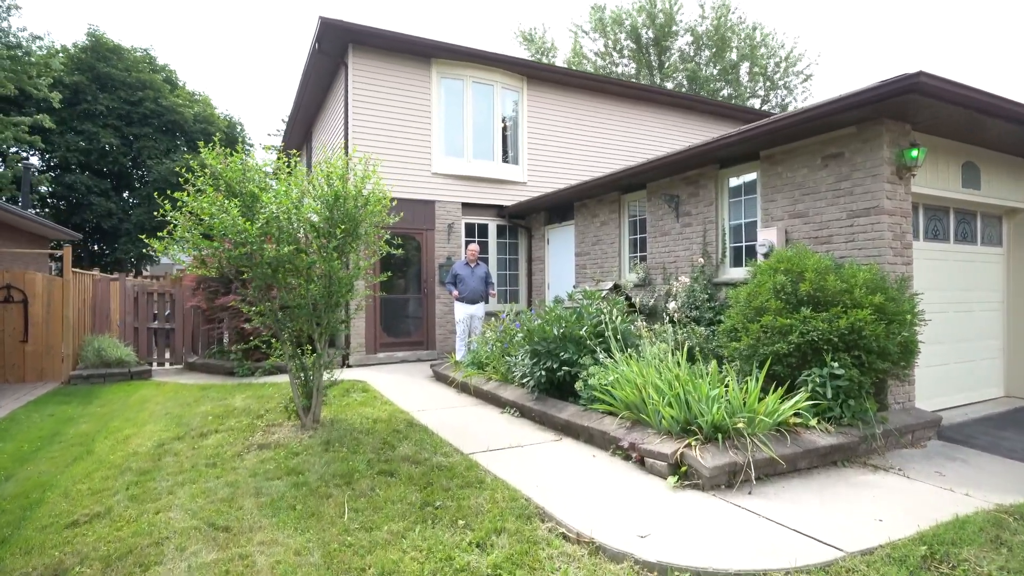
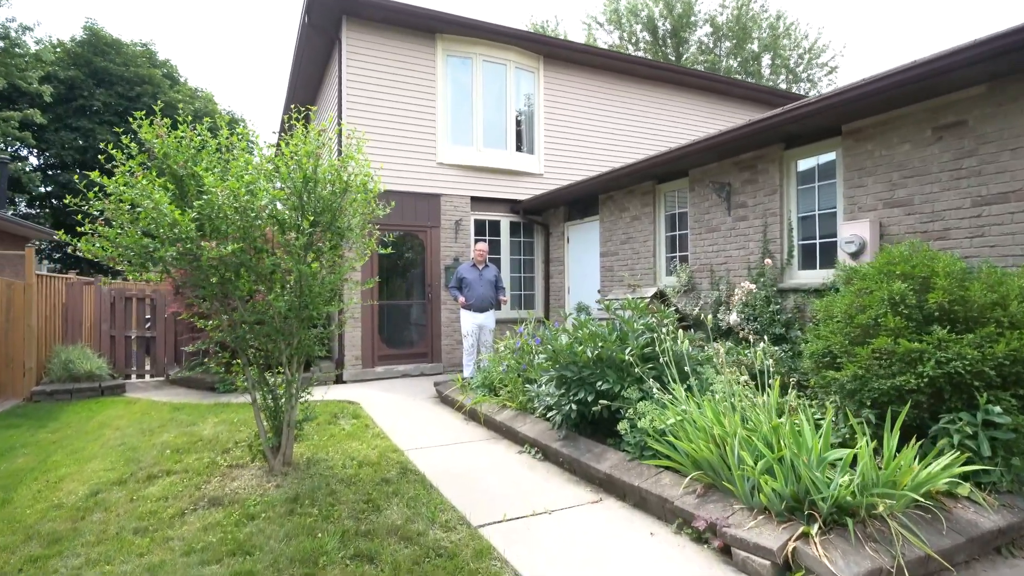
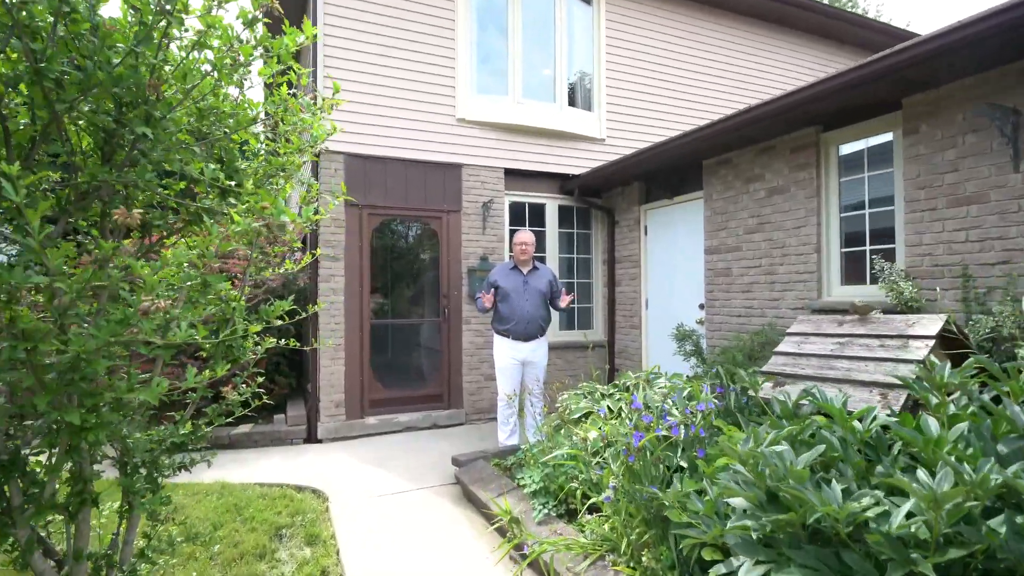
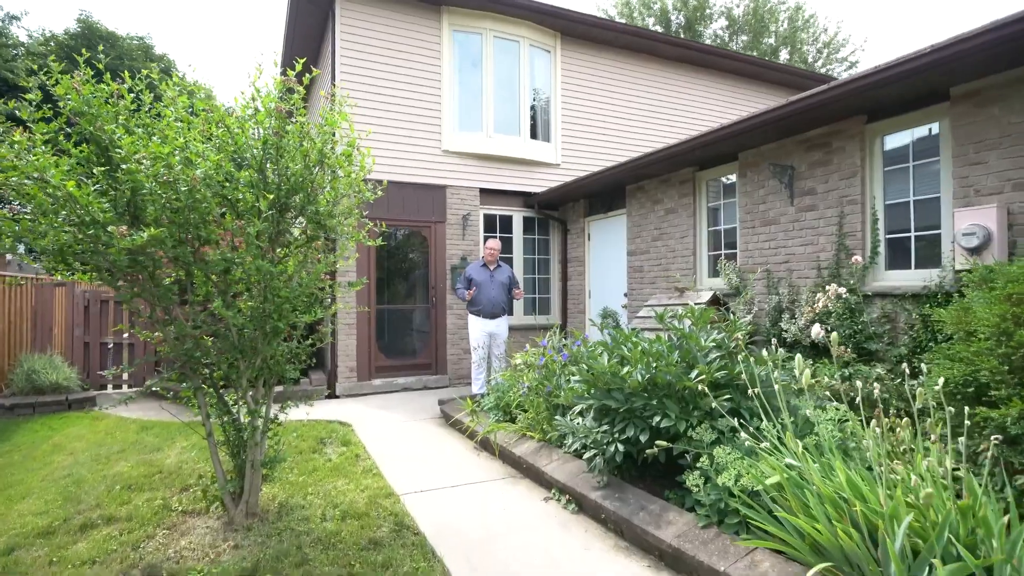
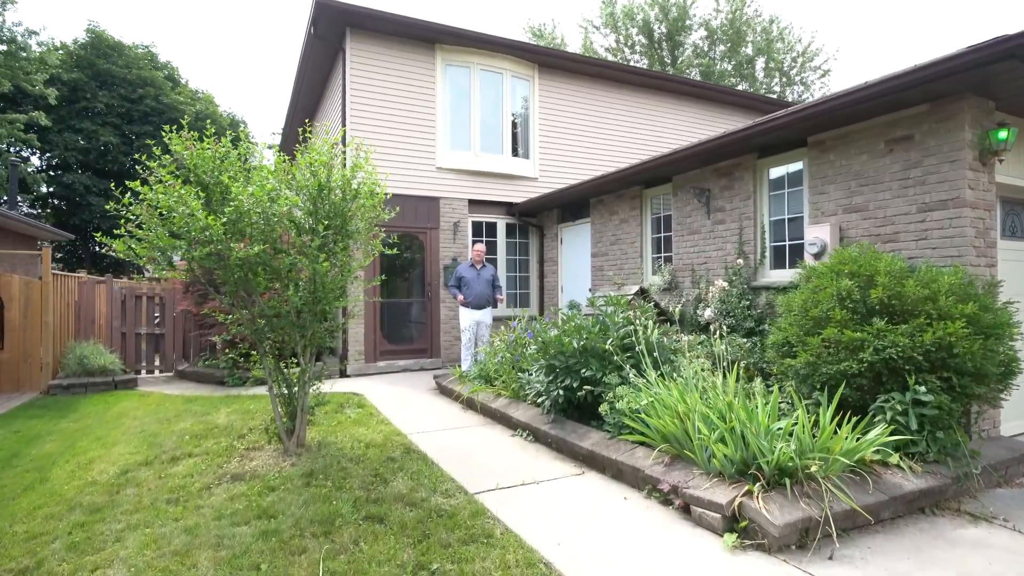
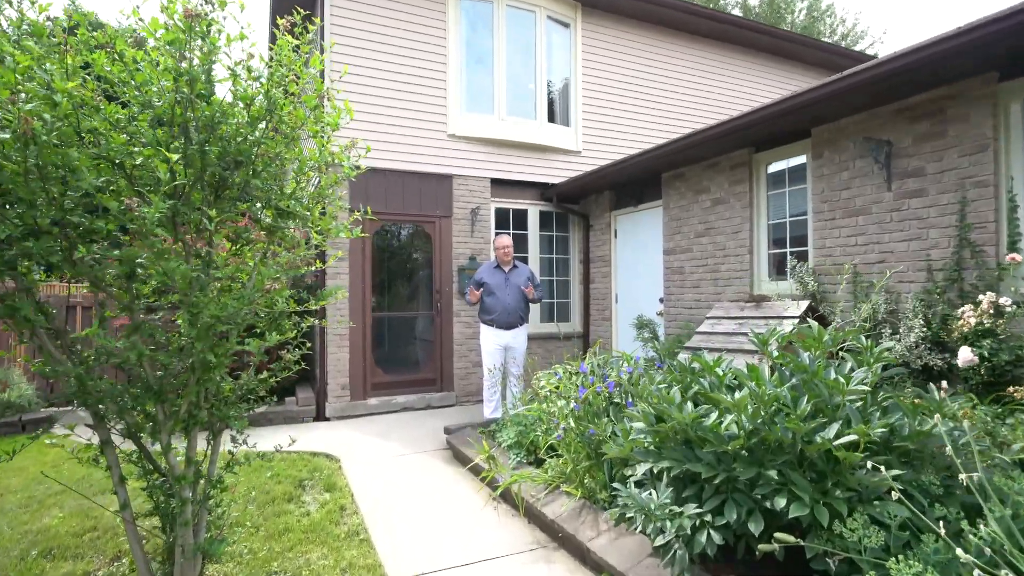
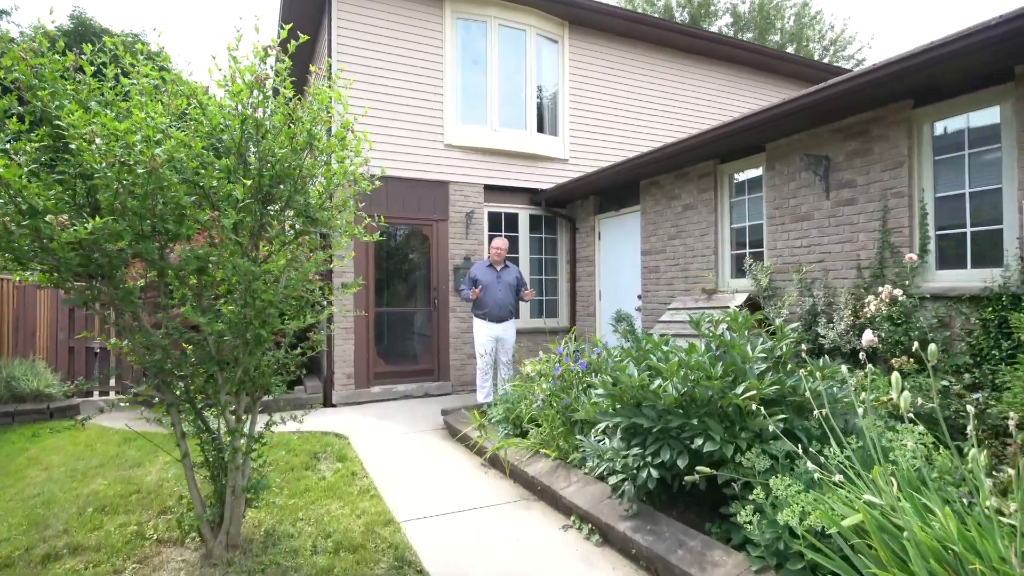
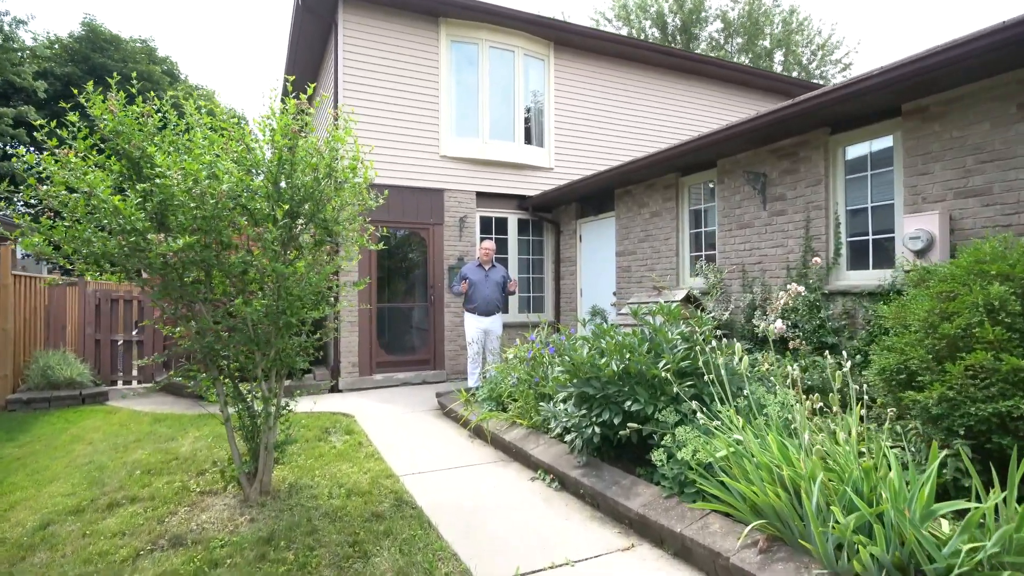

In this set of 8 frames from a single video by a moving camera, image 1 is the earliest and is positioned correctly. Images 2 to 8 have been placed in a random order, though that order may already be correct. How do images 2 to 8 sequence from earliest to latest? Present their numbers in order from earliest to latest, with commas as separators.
5, 2, 8, 4, 7, 6, 3
